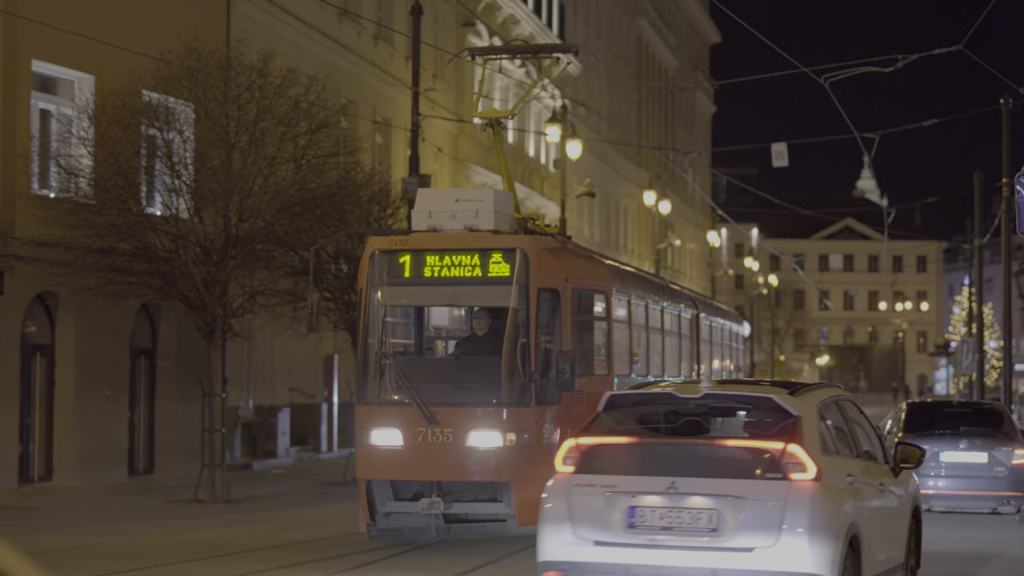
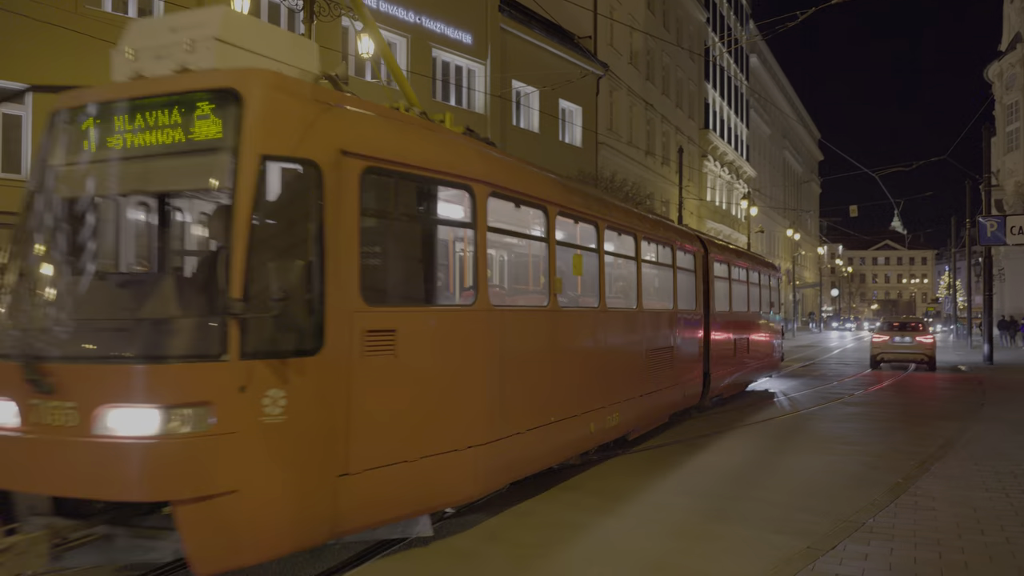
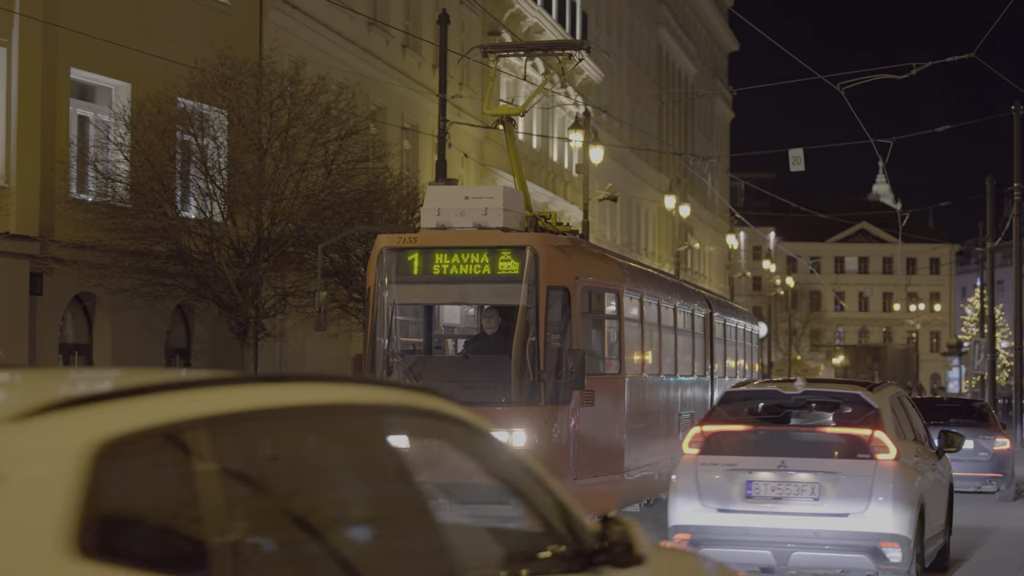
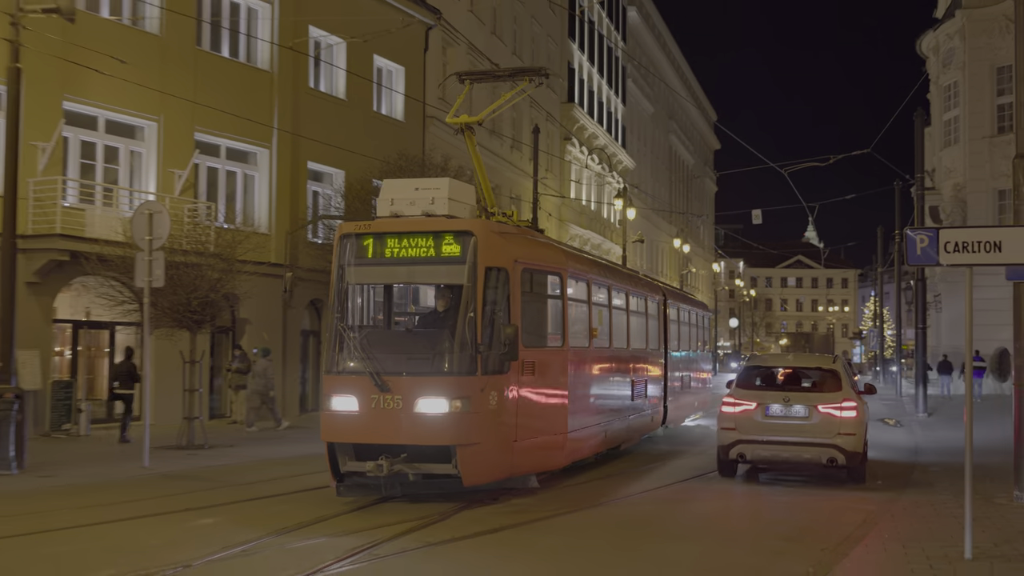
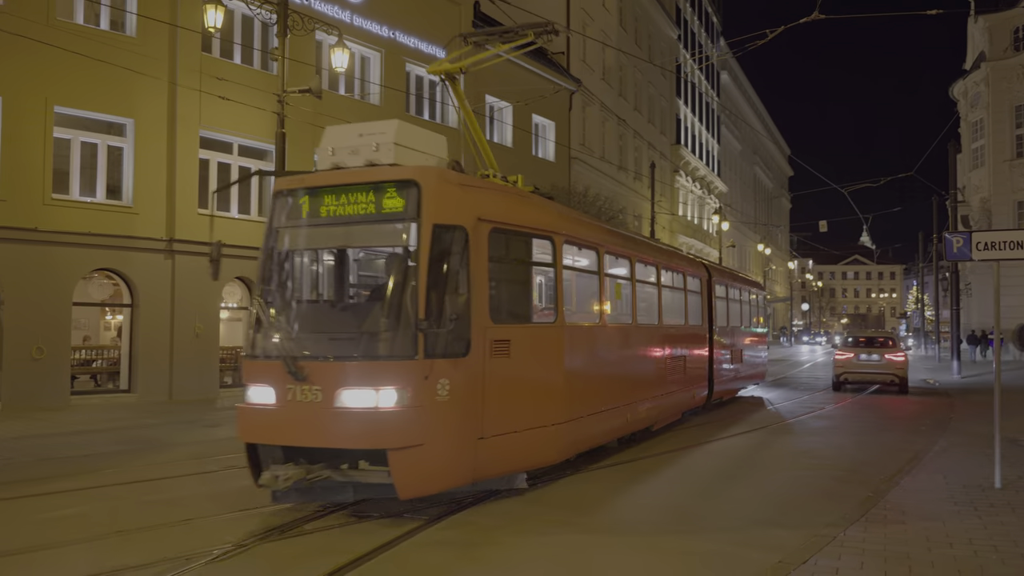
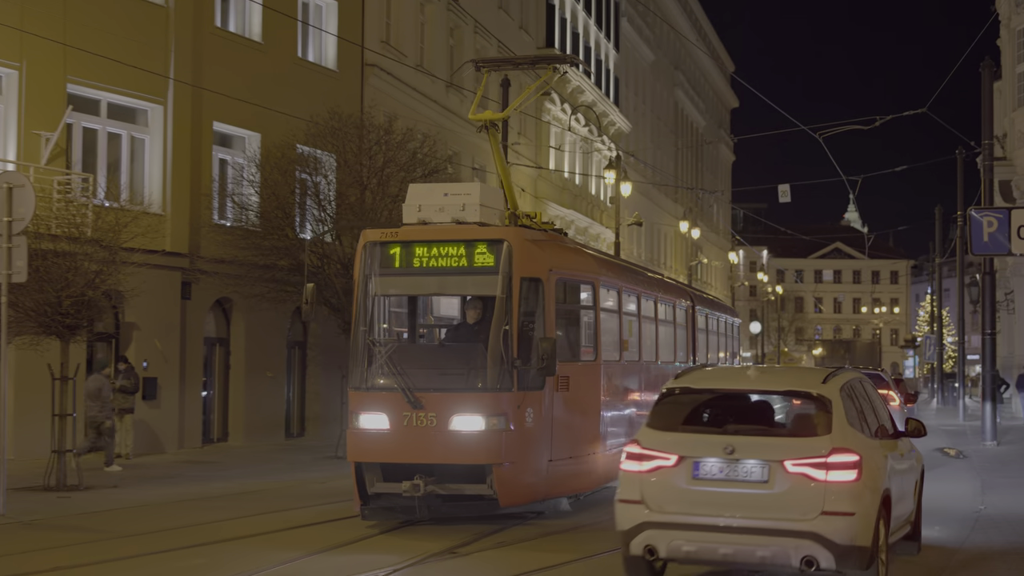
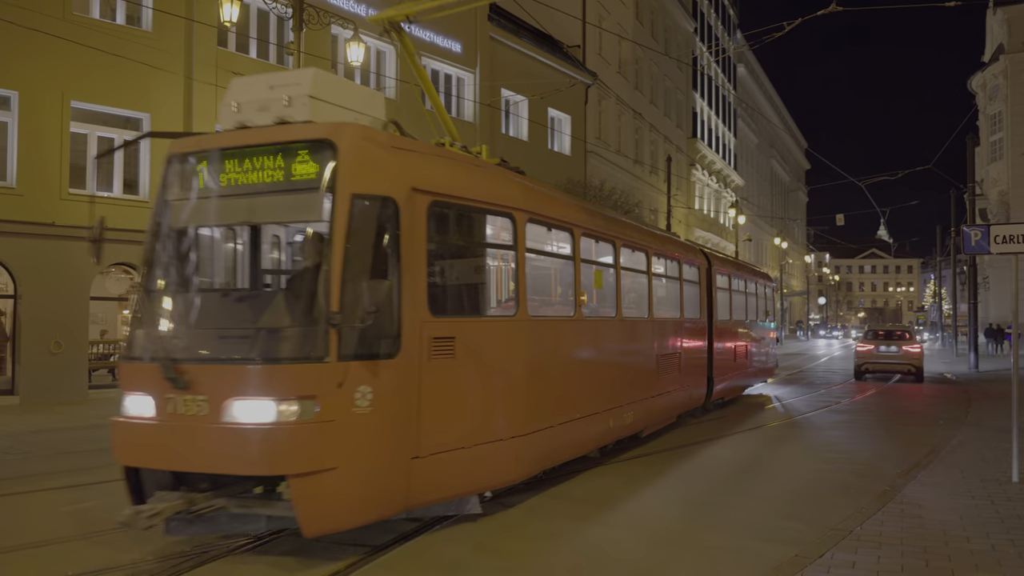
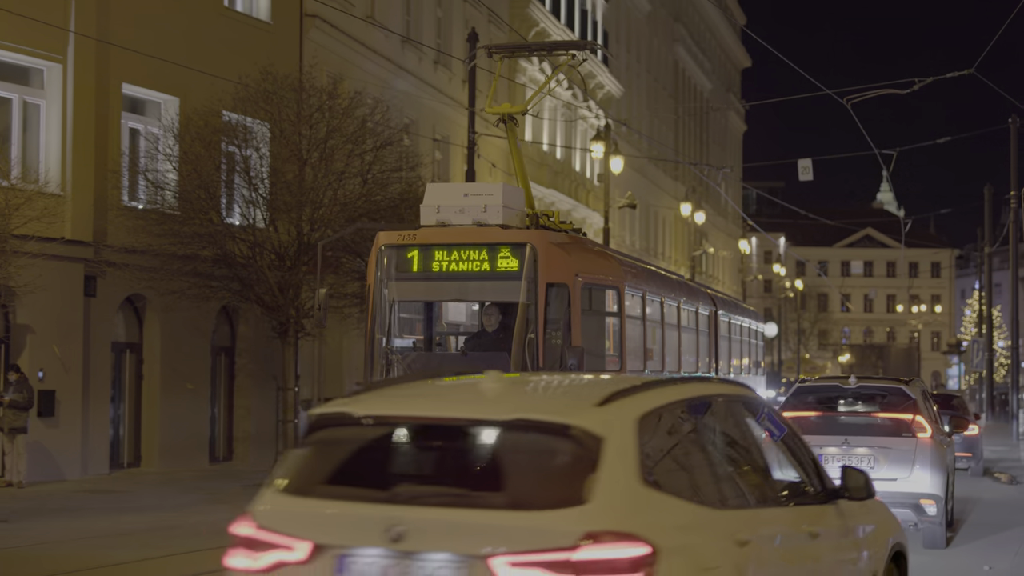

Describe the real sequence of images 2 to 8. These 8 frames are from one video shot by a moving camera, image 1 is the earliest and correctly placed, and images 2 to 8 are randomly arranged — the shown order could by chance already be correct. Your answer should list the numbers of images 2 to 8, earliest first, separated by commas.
3, 8, 6, 4, 5, 7, 2
